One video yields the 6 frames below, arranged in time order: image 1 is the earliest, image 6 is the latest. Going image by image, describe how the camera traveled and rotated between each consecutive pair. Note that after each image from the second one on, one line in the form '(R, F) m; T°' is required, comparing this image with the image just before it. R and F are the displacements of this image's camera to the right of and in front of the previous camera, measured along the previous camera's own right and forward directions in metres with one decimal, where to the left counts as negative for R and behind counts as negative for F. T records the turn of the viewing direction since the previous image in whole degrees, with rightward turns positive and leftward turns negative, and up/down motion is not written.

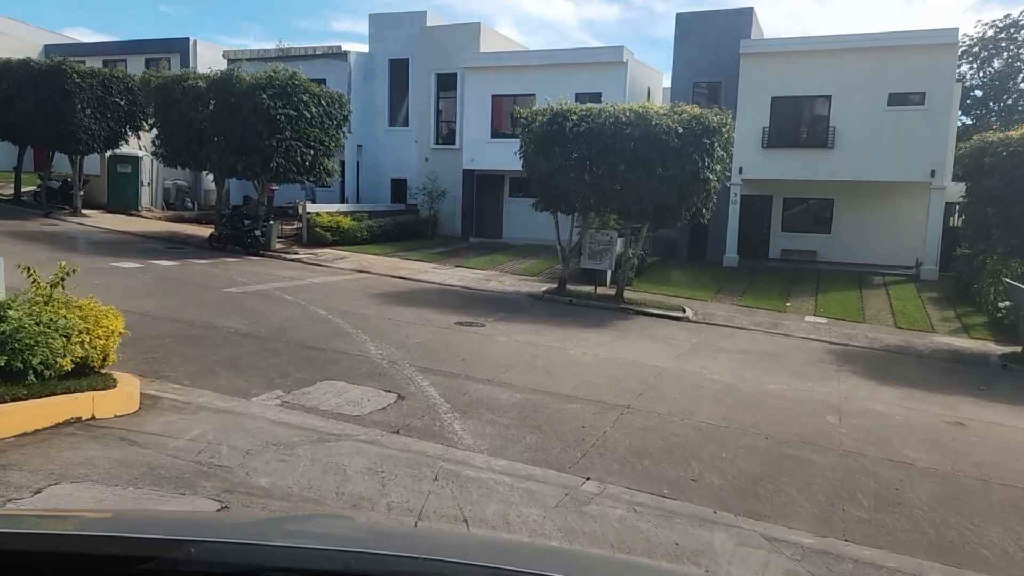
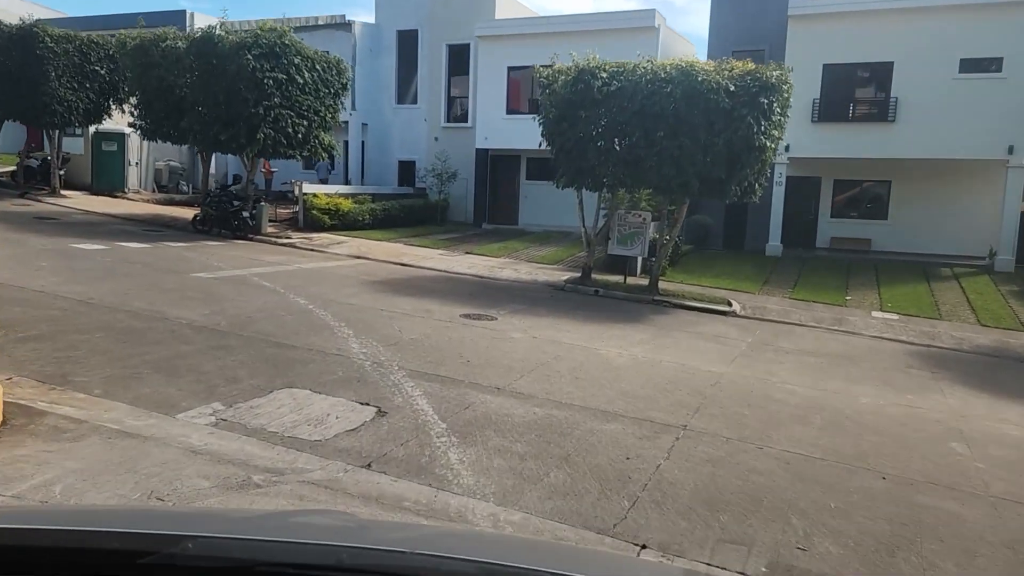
(0.0, +2.6) m; -1°
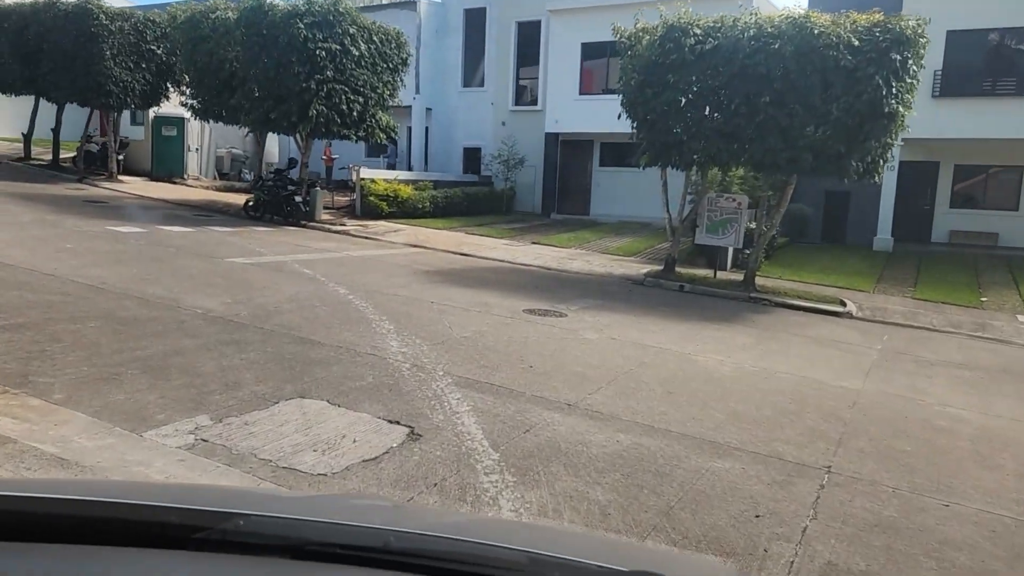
(-0.1, +2.0) m; -5°
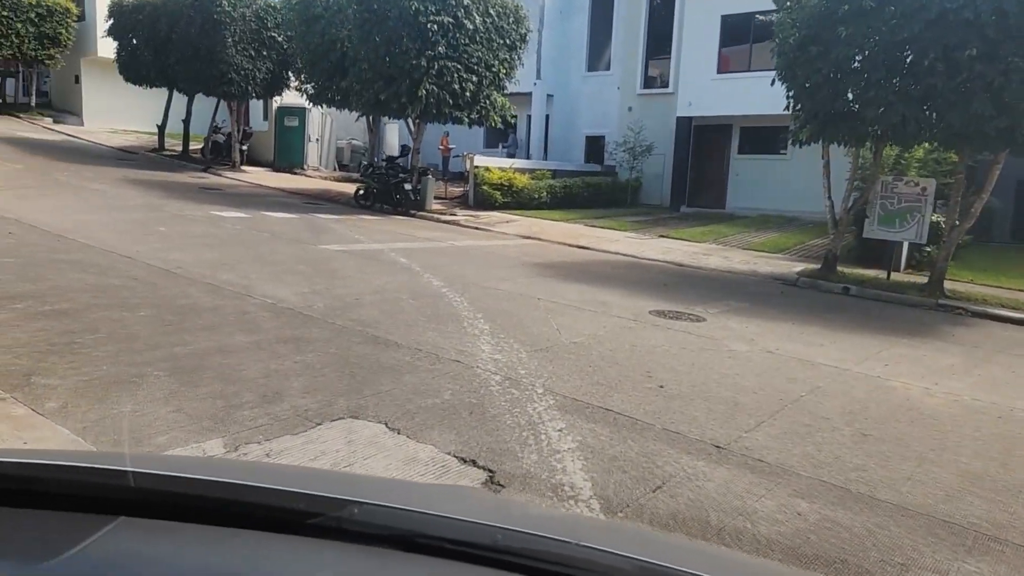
(0.0, +1.8) m; -9°
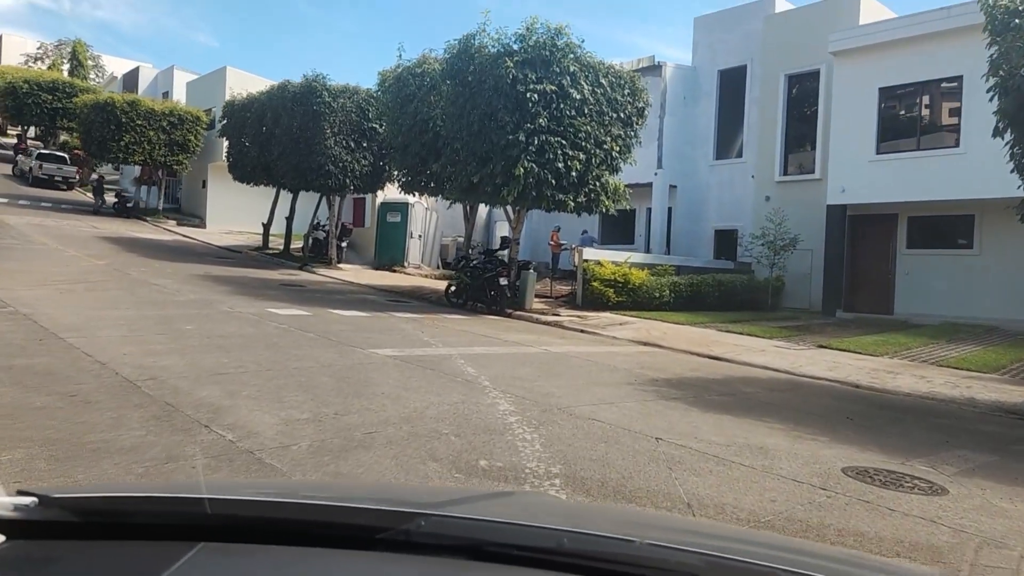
(+0.1, +3.1) m; -10°
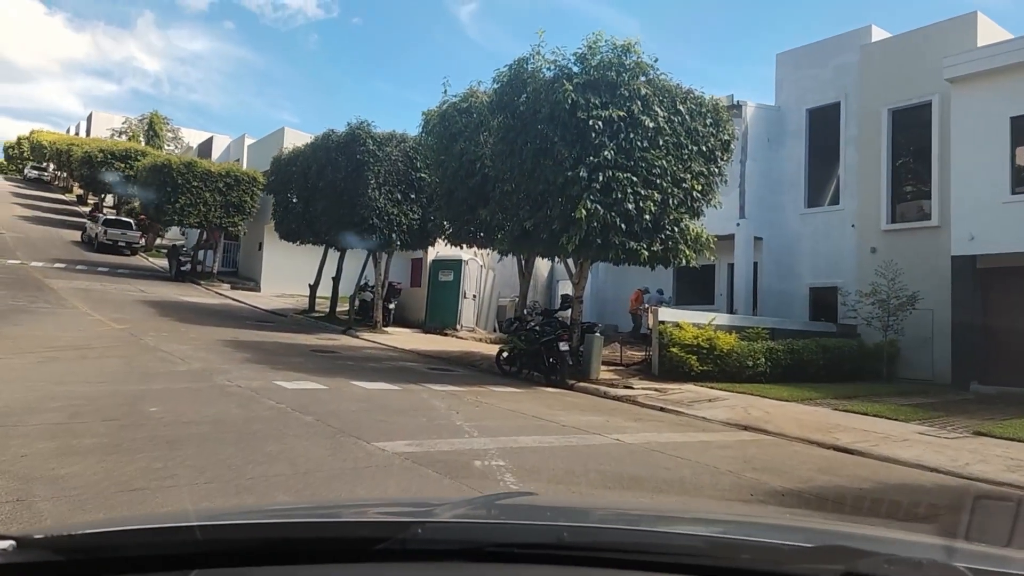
(+0.1, +2.5) m; -5°
